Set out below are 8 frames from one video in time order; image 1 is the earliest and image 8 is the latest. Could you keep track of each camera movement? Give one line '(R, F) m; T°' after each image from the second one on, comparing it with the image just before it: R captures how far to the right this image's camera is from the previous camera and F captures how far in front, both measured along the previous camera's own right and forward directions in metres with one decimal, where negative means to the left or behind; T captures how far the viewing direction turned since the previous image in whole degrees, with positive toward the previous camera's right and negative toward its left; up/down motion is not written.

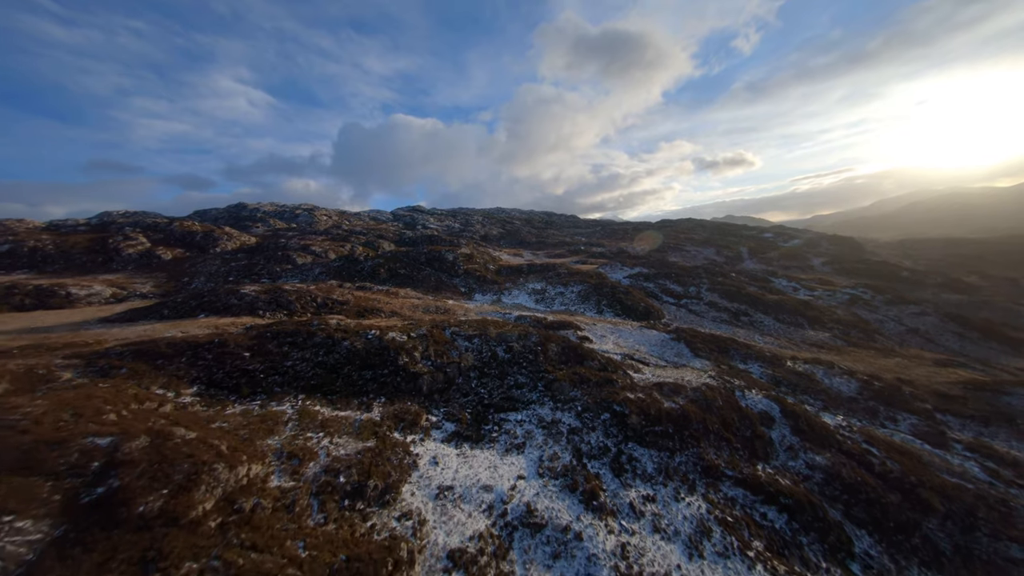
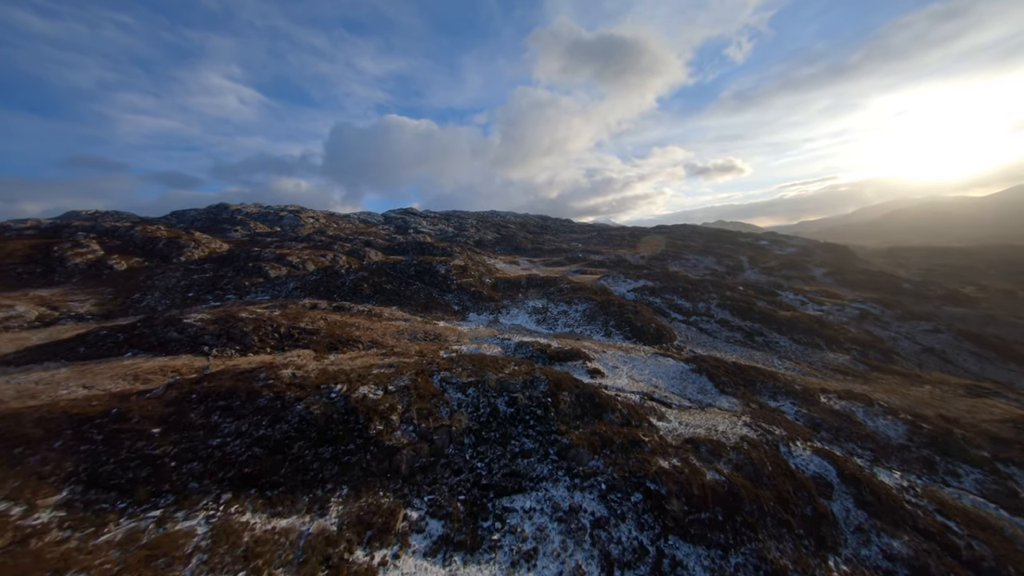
(-0.9, +5.5) m; +1°
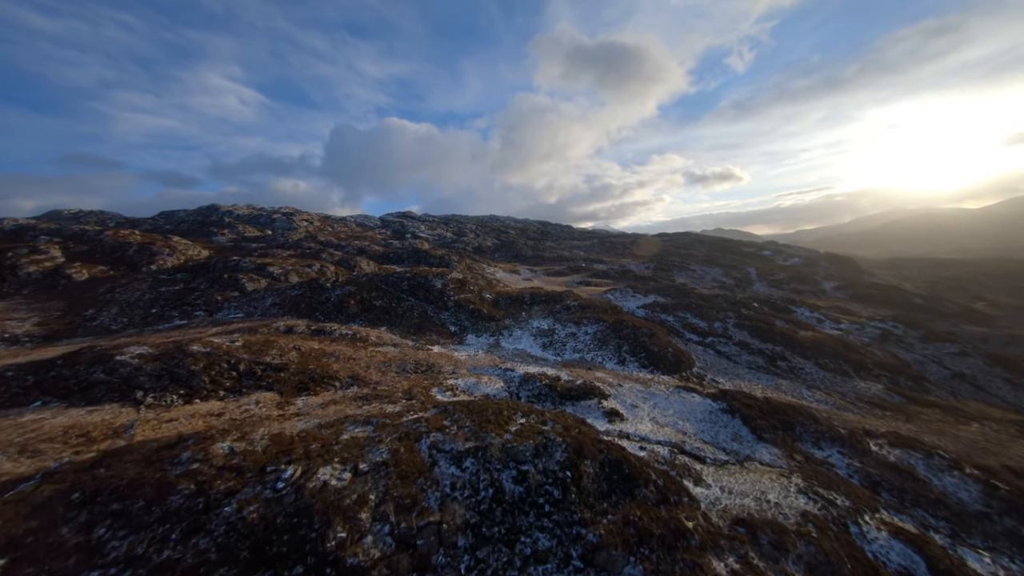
(-0.9, +5.1) m; 0°
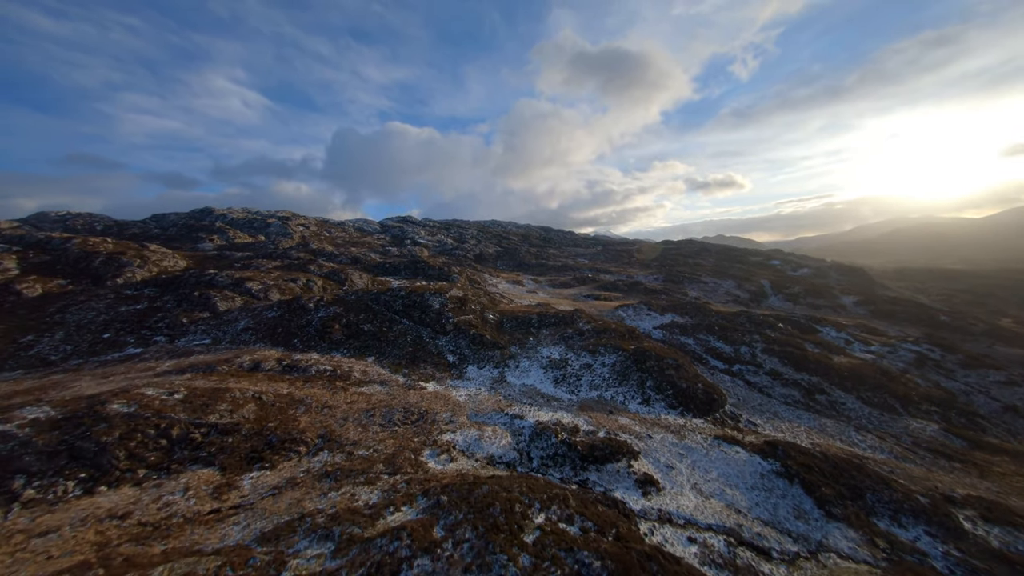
(-1.0, +5.8) m; 0°
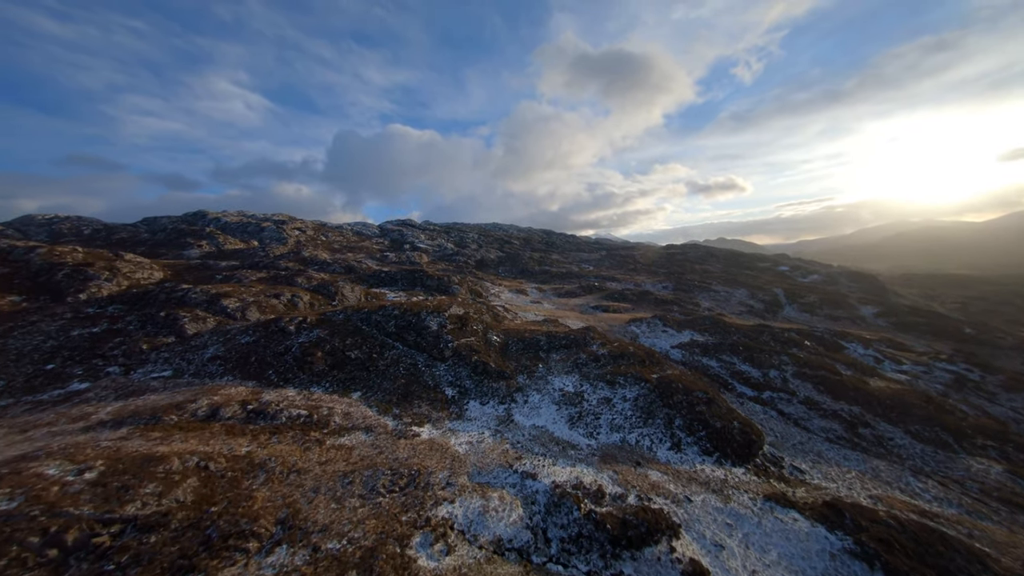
(-0.9, +5.2) m; 0°
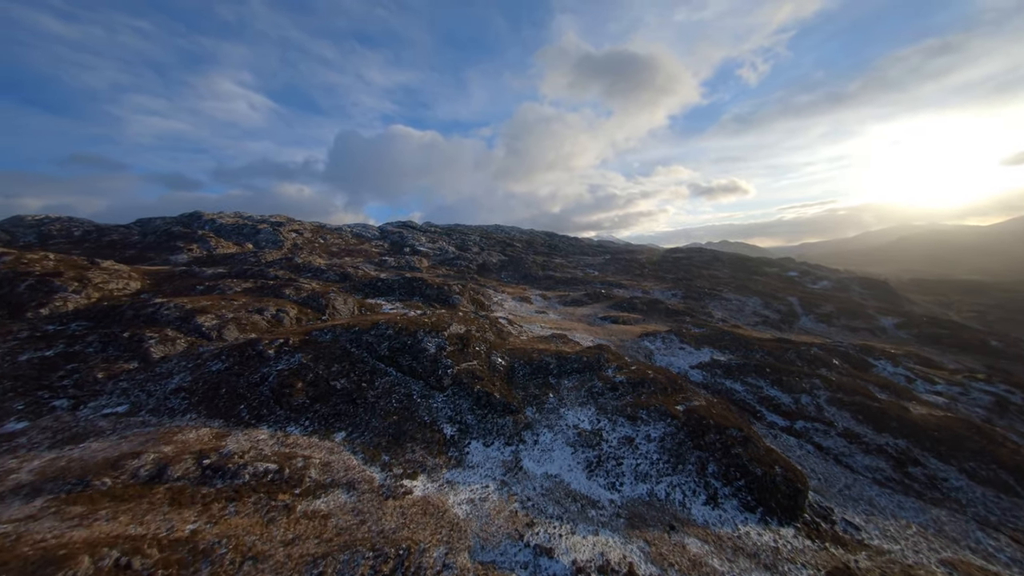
(-0.8, +4.6) m; 0°
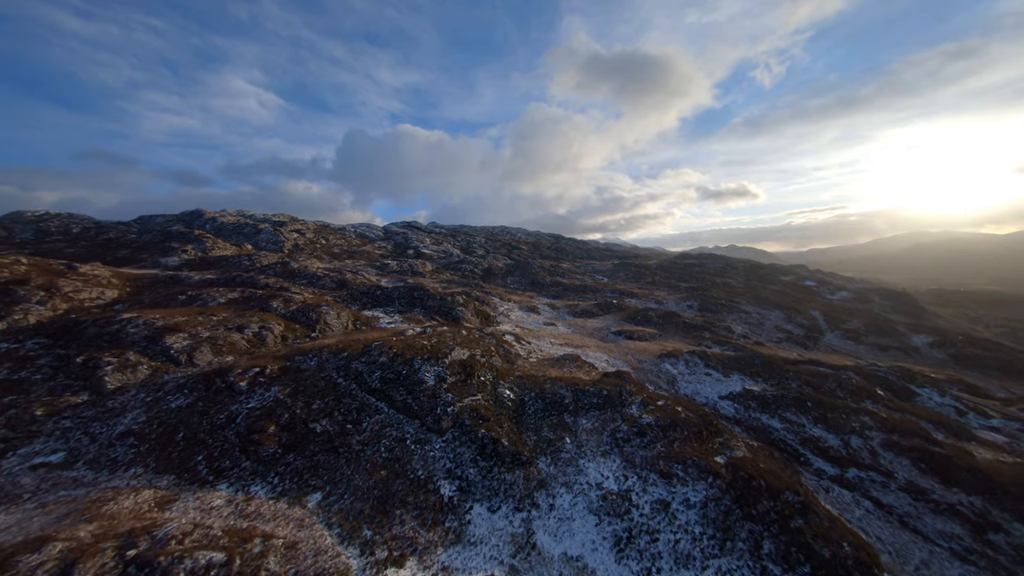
(-1.0, +5.3) m; -1°
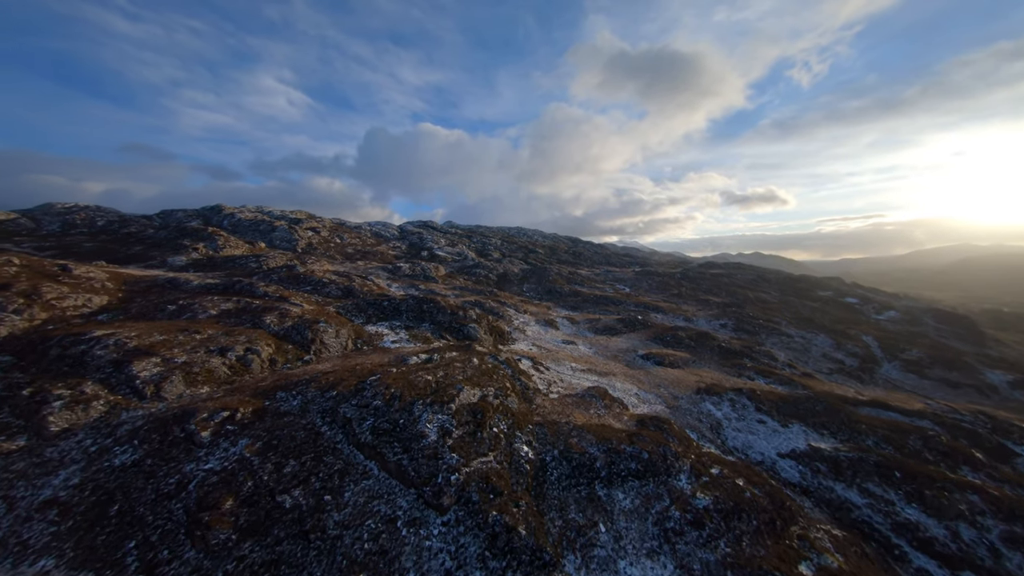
(-1.1, +6.6) m; -3°
